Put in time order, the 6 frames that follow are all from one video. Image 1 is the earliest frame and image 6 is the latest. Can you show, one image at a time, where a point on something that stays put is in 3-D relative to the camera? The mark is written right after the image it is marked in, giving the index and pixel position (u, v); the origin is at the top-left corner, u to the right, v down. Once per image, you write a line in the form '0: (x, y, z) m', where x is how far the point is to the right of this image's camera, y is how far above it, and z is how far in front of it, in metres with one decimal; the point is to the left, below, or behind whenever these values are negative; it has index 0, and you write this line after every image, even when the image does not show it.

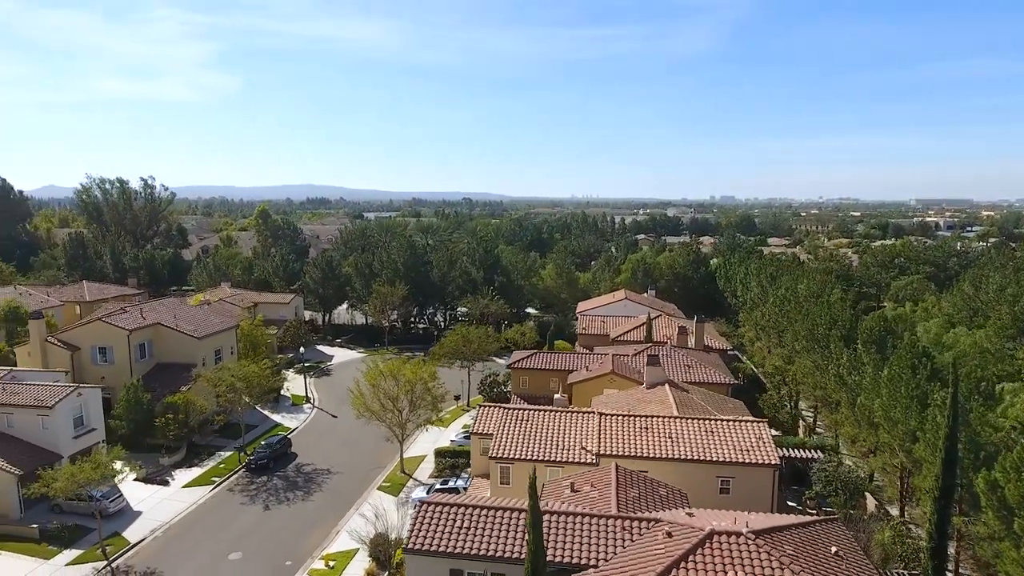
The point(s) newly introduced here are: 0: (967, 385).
0: (+13.0, -2.8, +18.9) m
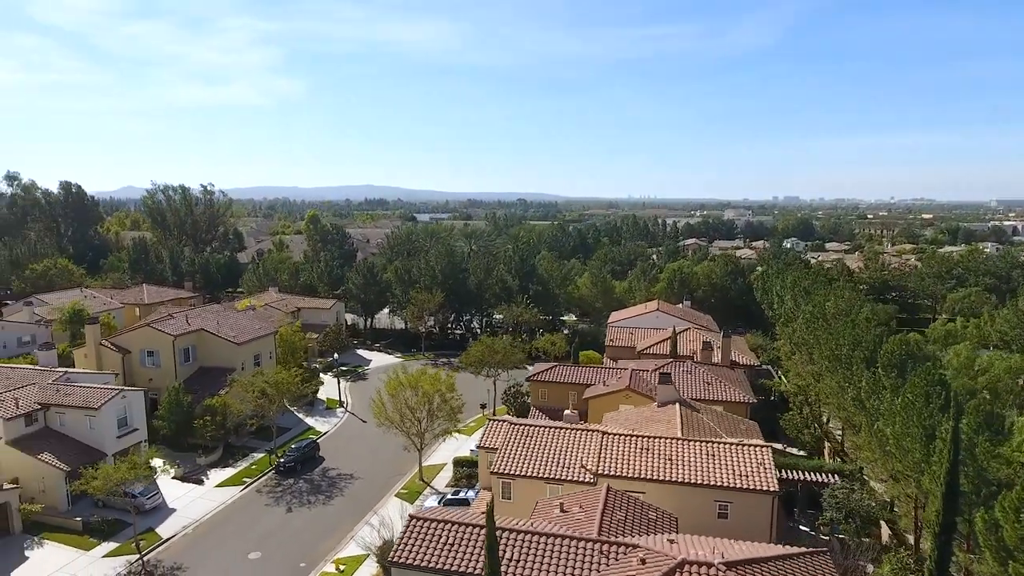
0: (+12.8, -3.6, +18.3) m
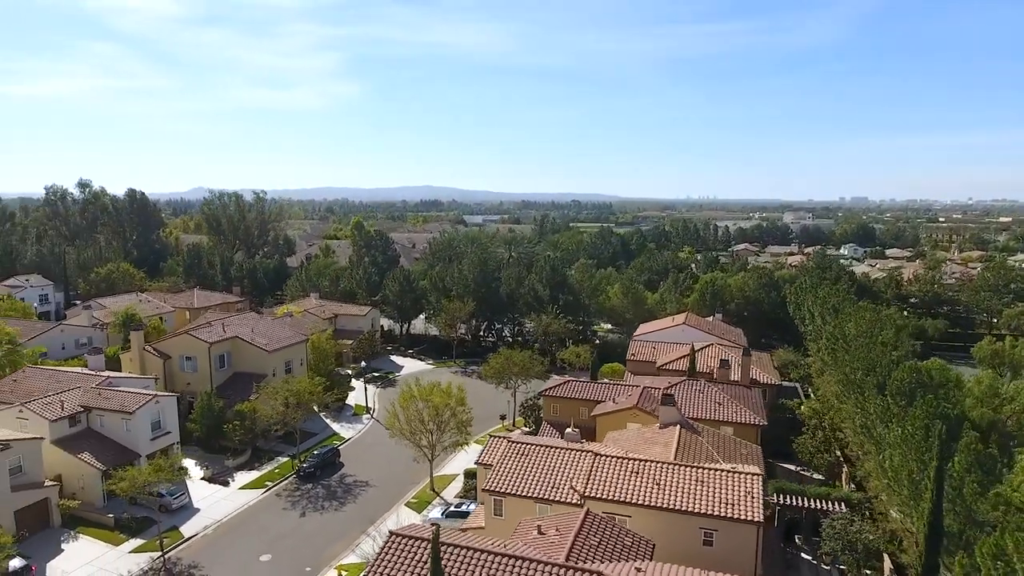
0: (+12.3, -4.5, +17.8) m
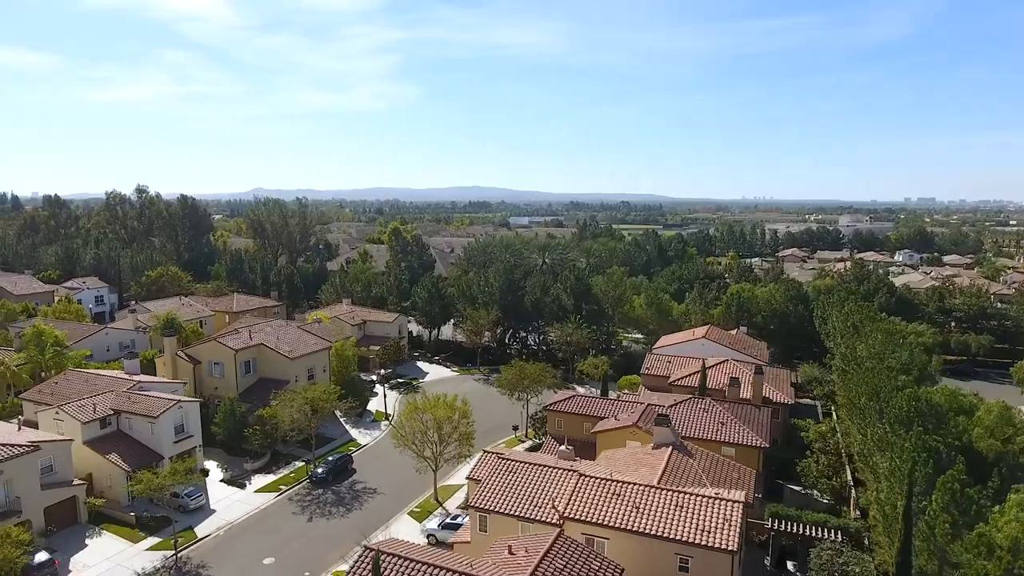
0: (+11.5, -5.4, +17.4) m
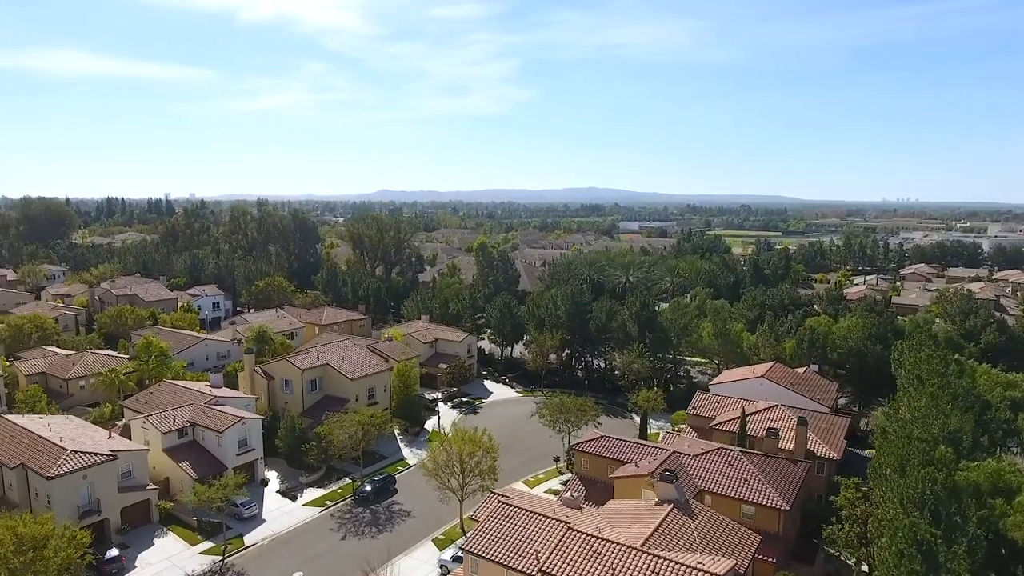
0: (+10.1, -7.7, +16.5) m
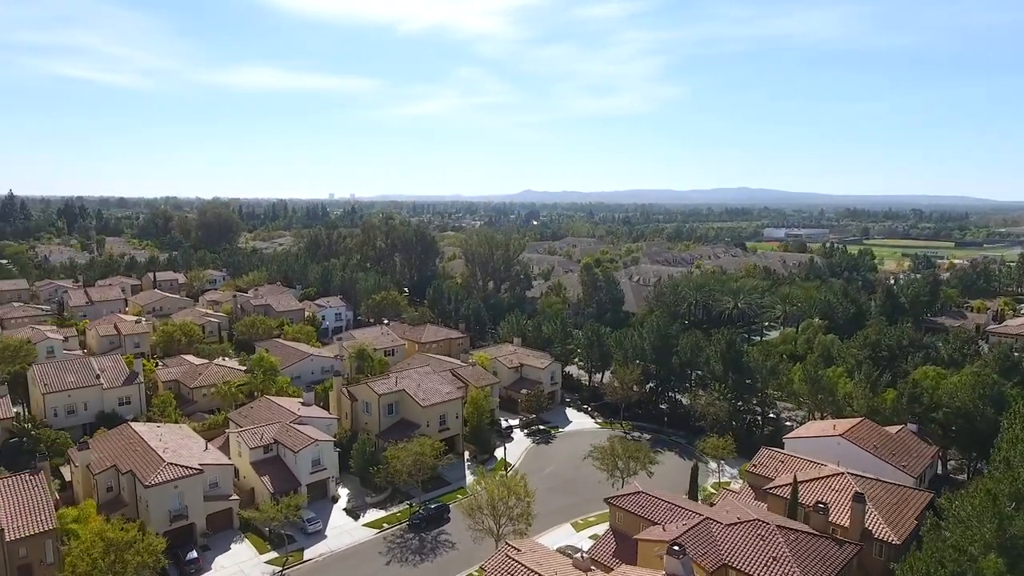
0: (+8.1, -10.6, +15.4) m
